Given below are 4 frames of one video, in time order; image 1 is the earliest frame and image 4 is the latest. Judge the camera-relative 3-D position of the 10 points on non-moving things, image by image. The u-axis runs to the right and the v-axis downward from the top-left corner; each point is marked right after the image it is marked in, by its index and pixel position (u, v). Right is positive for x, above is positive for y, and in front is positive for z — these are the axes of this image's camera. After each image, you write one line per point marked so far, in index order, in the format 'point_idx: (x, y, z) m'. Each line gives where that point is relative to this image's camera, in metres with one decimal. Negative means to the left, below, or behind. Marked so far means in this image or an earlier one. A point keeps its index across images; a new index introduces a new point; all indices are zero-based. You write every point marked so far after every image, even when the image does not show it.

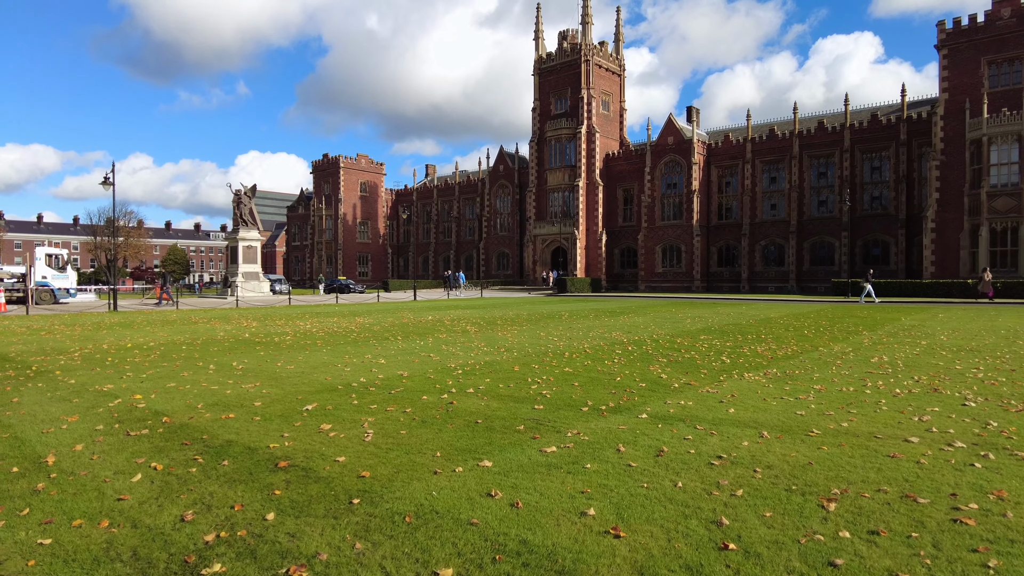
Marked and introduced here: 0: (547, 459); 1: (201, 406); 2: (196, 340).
0: (+0.3, -1.6, +5.6) m
1: (-3.9, -1.5, +7.8) m
2: (-8.2, -1.3, +15.9) m
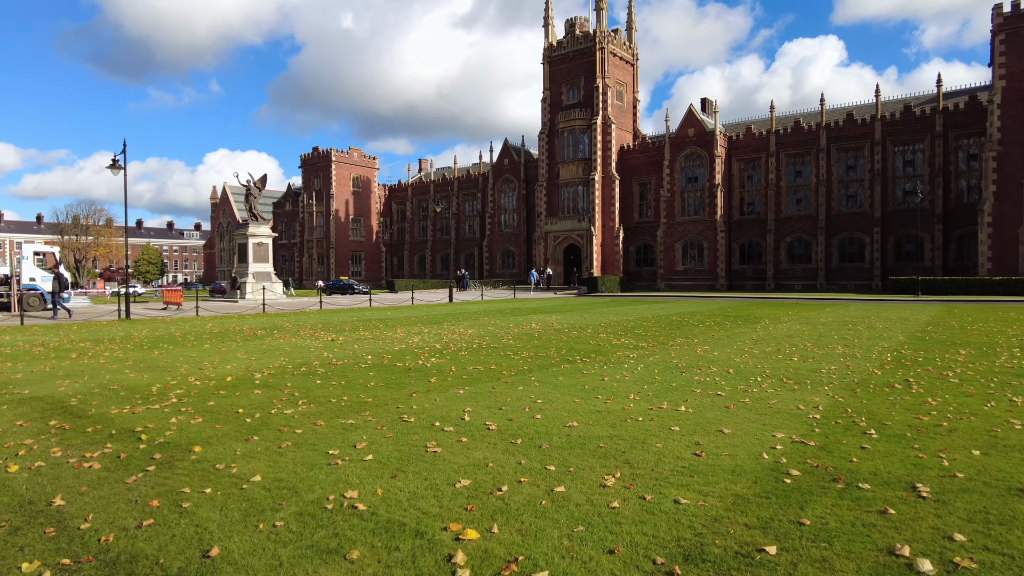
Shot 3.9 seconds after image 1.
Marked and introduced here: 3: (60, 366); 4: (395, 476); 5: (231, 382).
0: (+5.3, -1.6, +1.5) m
1: (+0.9, -1.6, +3.4) m
2: (-3.8, -1.4, +11.4) m
3: (-8.5, -1.5, +11.4) m
4: (-1.0, -1.5, +5.0) m
5: (-4.3, -1.4, +9.4) m
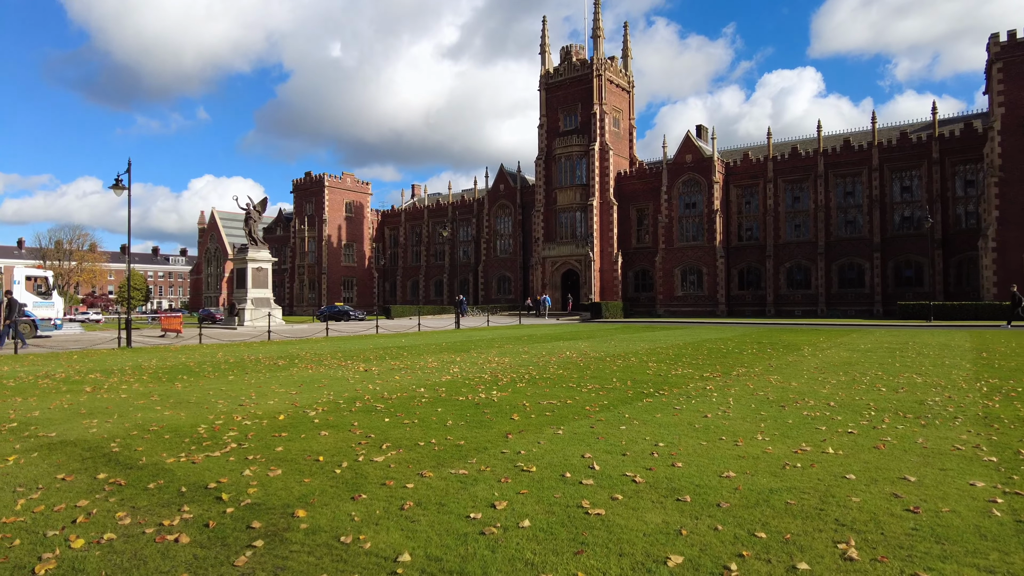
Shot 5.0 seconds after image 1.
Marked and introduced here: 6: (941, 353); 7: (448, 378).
0: (+6.7, -1.6, +0.6) m
1: (+2.3, -1.6, +2.4) m
2: (-2.6, -1.8, +10.2) m
3: (-7.2, -1.9, +10.1) m
4: (+0.4, -1.7, +3.9) m
5: (-3.0, -1.8, +8.2) m
6: (+12.6, -1.9, +17.9) m
7: (-1.4, -1.9, +12.9) m
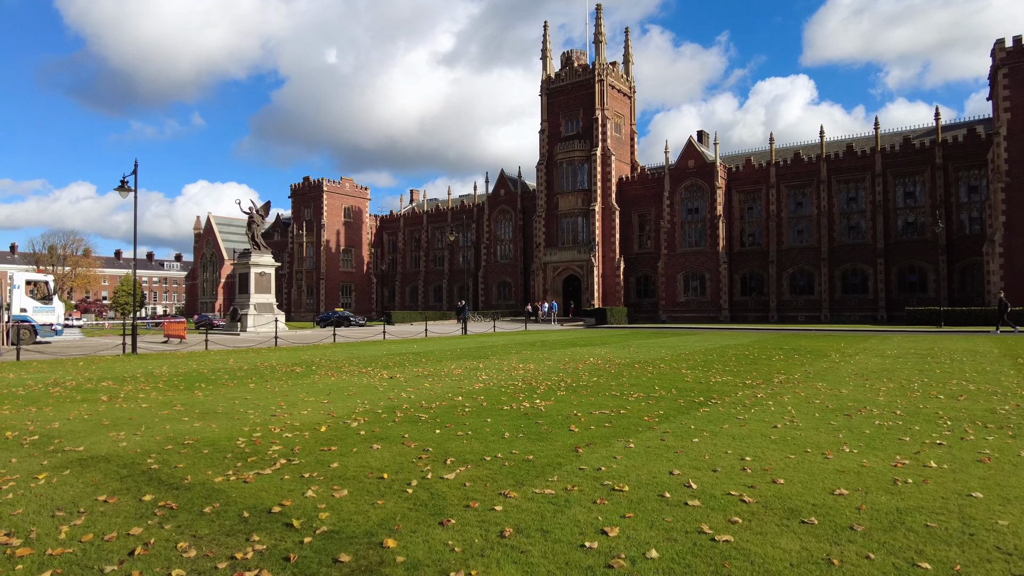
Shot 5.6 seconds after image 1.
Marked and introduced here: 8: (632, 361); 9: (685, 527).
0: (+7.5, -1.6, +0.1) m
1: (+3.1, -1.6, +1.9) m
2: (-1.8, -1.9, +9.7) m
3: (-6.5, -1.9, +9.5) m
4: (+1.2, -1.7, +3.4) m
5: (-2.3, -1.8, +7.6) m
6: (+13.2, -2.0, +17.4) m
7: (-0.7, -2.0, +12.3) m
8: (+3.4, -2.1, +17.1) m
9: (+1.2, -1.7, +4.3) m
